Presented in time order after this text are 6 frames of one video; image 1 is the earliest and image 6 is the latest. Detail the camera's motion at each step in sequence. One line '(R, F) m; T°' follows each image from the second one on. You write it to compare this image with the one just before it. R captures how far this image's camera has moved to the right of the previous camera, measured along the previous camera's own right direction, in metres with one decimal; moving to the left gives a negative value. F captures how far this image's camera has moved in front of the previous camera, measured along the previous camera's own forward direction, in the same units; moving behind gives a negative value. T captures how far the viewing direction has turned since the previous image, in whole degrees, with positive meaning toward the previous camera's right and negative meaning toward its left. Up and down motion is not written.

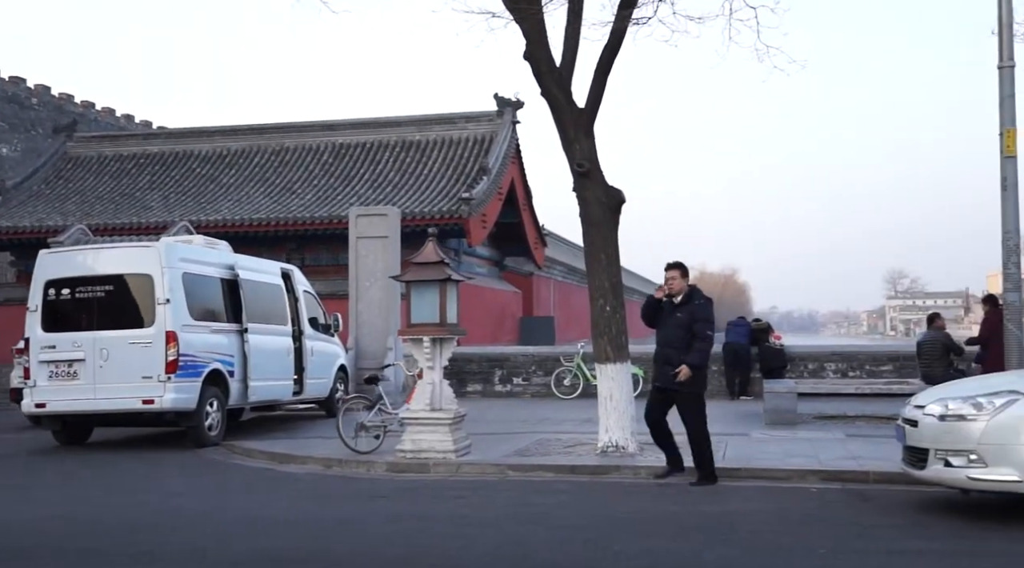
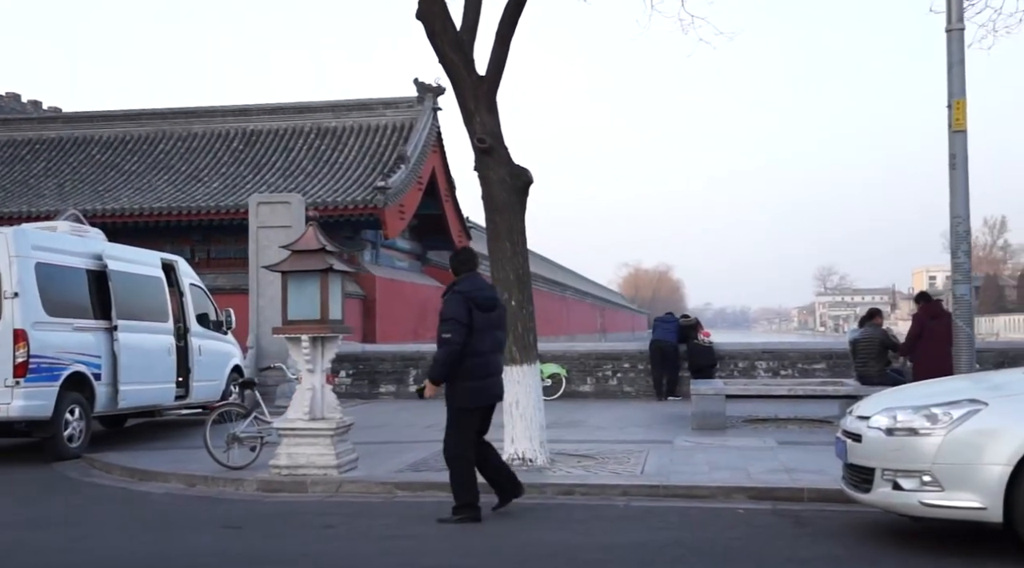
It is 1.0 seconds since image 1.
(+0.4, +1.2) m; +3°
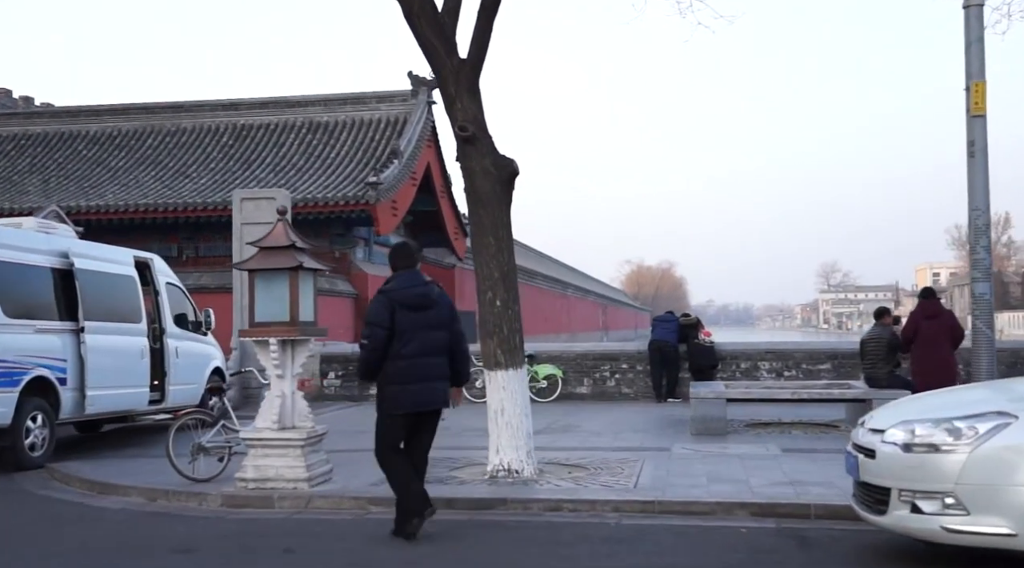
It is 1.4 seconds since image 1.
(+0.1, +0.6) m; 0°
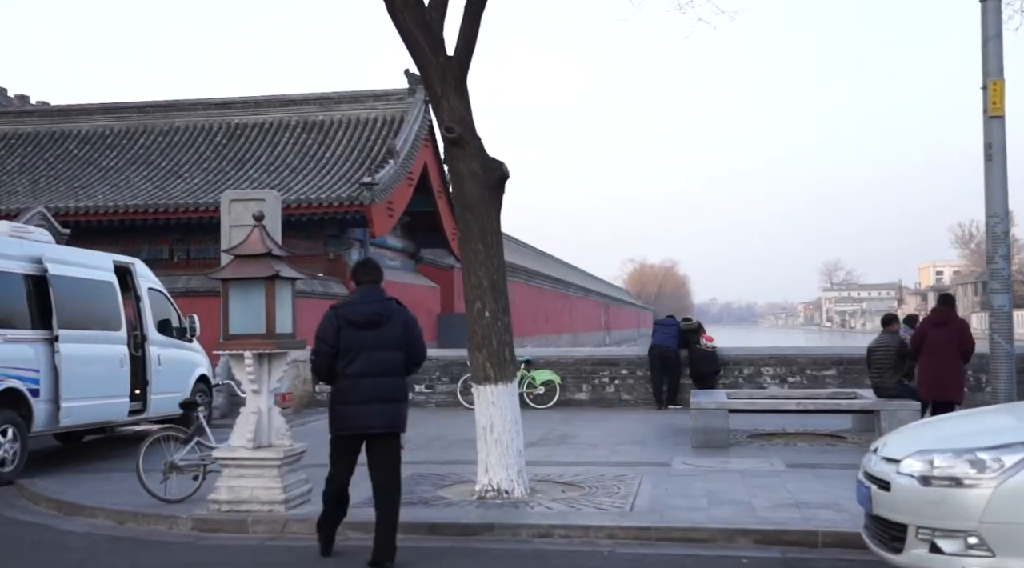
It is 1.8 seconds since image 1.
(+0.1, +0.5) m; 0°
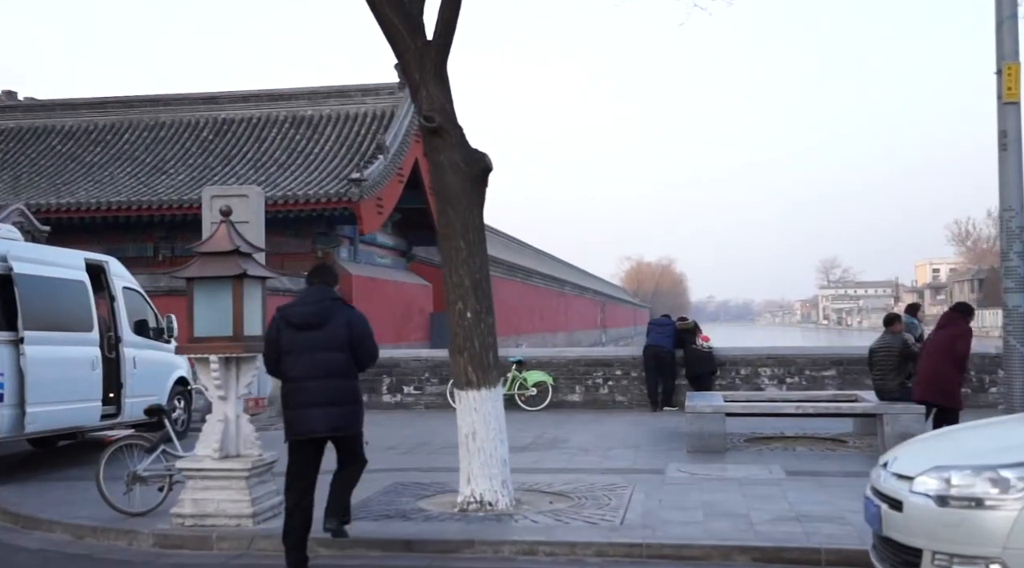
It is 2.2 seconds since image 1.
(+0.1, +0.5) m; 0°
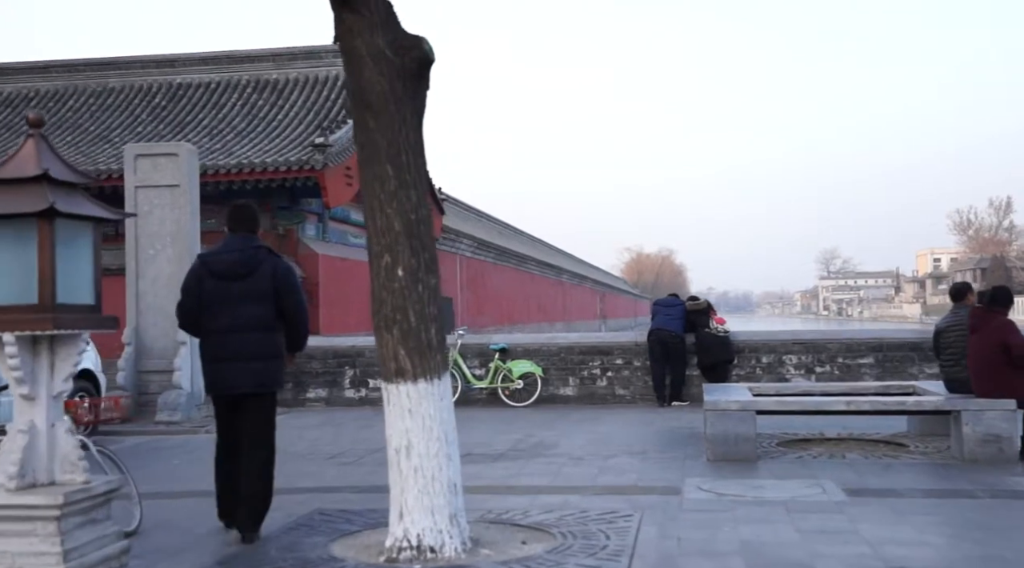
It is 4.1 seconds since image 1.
(+0.2, +2.4) m; 0°
